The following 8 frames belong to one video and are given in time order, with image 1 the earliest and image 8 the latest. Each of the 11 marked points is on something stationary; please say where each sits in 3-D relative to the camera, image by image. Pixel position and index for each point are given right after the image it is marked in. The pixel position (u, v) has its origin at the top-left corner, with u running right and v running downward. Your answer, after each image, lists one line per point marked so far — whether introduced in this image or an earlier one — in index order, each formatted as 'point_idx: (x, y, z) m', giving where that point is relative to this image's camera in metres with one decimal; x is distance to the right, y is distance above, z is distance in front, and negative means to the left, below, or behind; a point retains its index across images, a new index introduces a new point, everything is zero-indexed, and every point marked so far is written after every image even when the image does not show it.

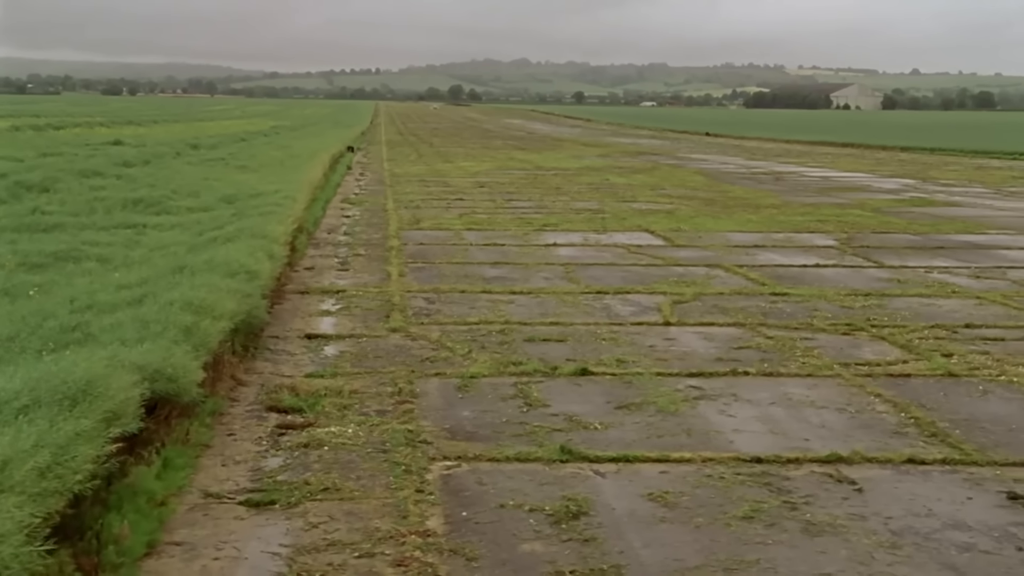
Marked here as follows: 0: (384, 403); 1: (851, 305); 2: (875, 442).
0: (-0.8, -0.7, +5.9) m
1: (+3.6, -0.2, +10.5) m
2: (+1.9, -0.8, +5.2) m
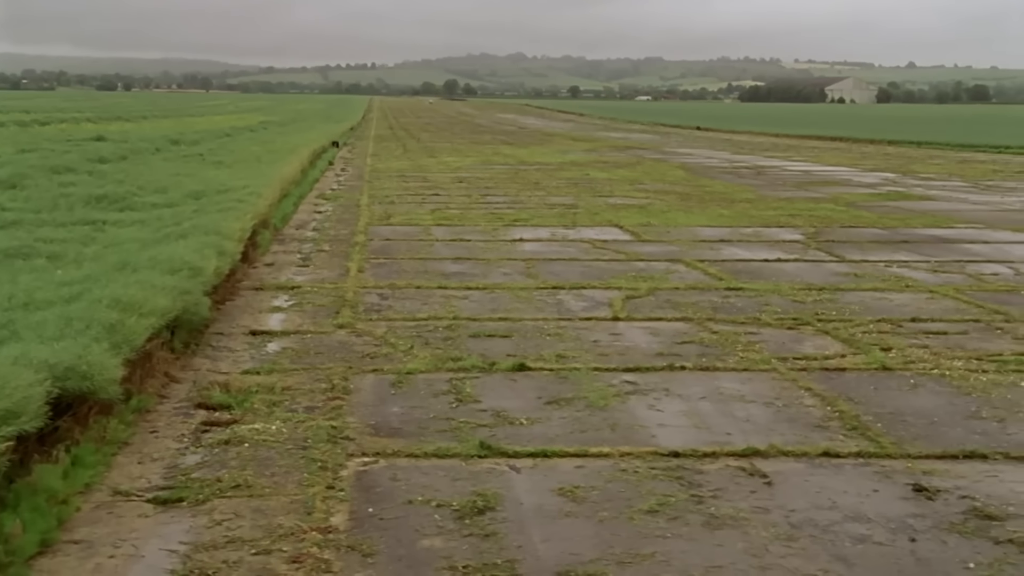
0: (-1.2, -0.7, +5.9) m
1: (+3.1, -0.1, +10.6) m
2: (+1.5, -0.8, +5.3) m
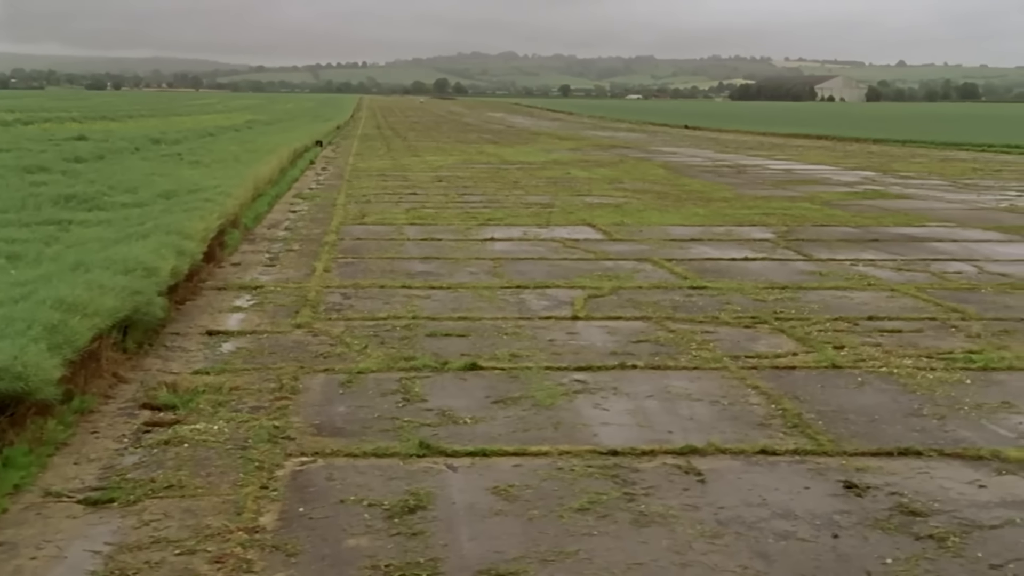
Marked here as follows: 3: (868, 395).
0: (-1.5, -0.7, +5.9) m
1: (+2.7, -0.1, +10.6) m
2: (+1.2, -0.8, +5.3) m
3: (+2.2, -0.7, +6.2) m
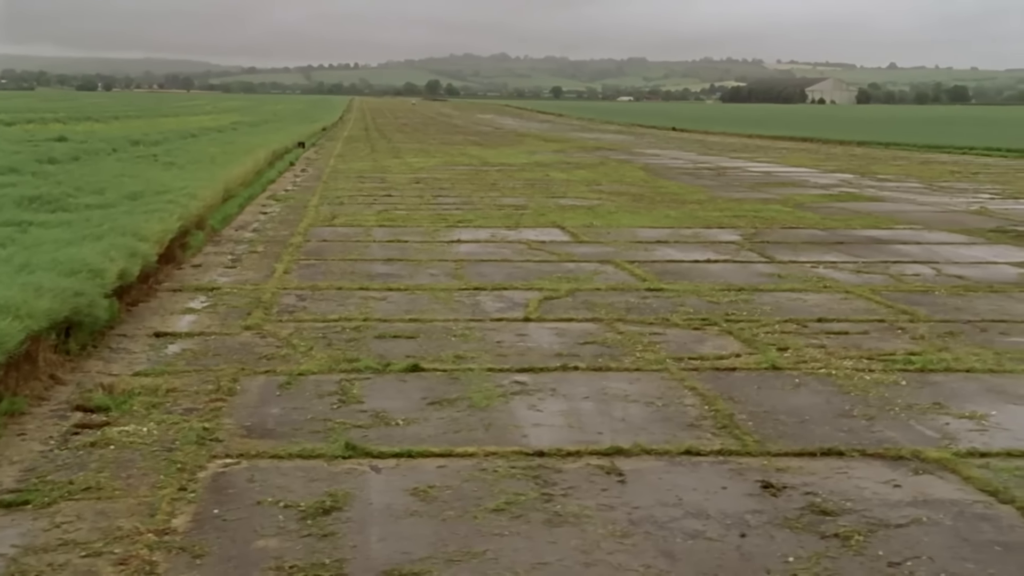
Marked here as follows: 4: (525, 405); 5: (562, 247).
0: (-1.9, -0.7, +5.9) m
1: (+2.3, -0.1, +10.7) m
2: (+0.8, -0.8, +5.4) m
3: (+1.9, -0.7, +6.3) m
4: (+0.1, -0.7, +6.0) m
5: (+0.9, +0.7, +17.3) m
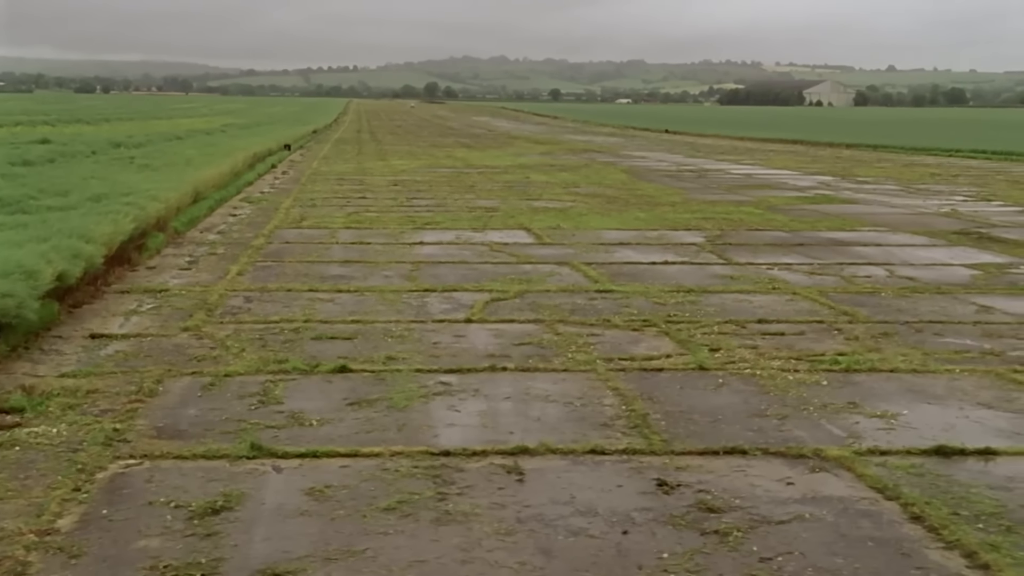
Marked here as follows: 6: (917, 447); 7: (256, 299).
0: (-2.4, -0.7, +5.9) m
1: (+1.7, -0.1, +10.8) m
2: (+0.3, -0.8, +5.4) m
3: (+1.4, -0.7, +6.3) m
4: (-0.4, -0.7, +6.0) m
5: (+0.2, +0.7, +17.3) m
6: (+2.1, -0.8, +5.2) m
7: (-2.8, -0.1, +10.6) m
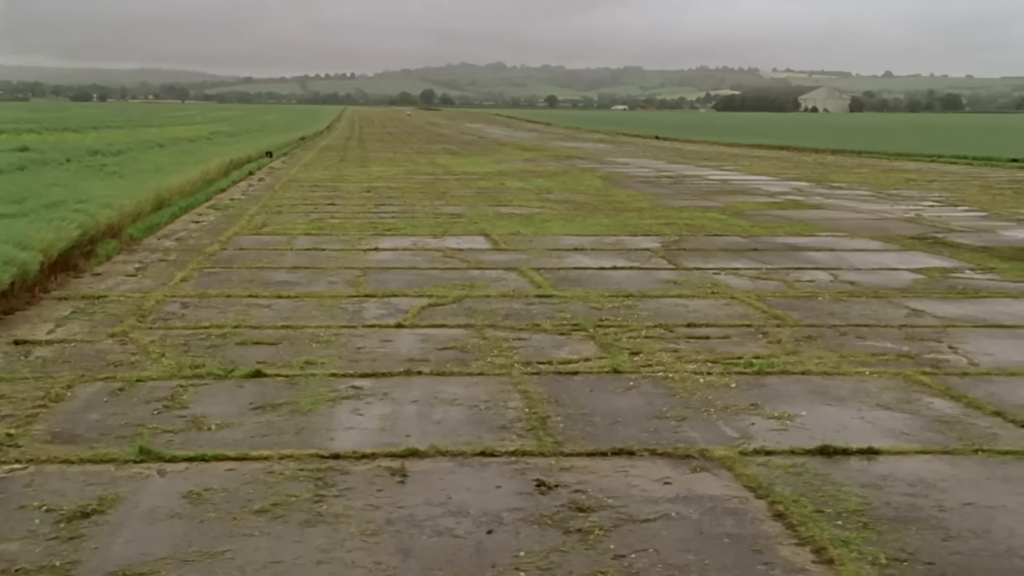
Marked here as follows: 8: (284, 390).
0: (-3.0, -0.7, +5.9) m
1: (+1.0, -0.2, +10.9) m
2: (-0.2, -0.8, +5.5) m
3: (+0.8, -0.7, +6.4) m
4: (-1.0, -0.7, +6.0) m
5: (-0.6, +0.6, +17.4) m
6: (+1.5, -0.8, +5.2) m
7: (-3.5, -0.2, +10.6) m
8: (-1.5, -0.7, +6.5) m
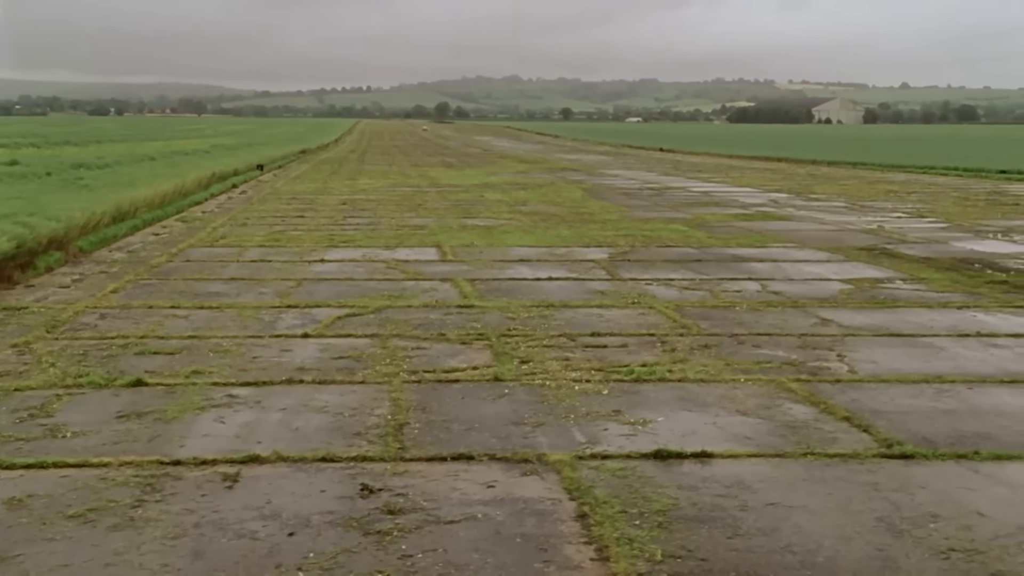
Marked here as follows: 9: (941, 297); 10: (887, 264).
0: (-3.8, -0.8, +6.0) m
1: (+0.1, -0.3, +11.0) m
2: (-1.1, -0.9, +5.5) m
3: (-0.1, -0.8, +6.5) m
4: (-1.9, -0.8, +6.1) m
5: (-1.6, +0.4, +17.5) m
6: (+0.7, -0.9, +5.4) m
7: (-4.4, -0.3, +10.7) m
8: (-2.4, -0.7, +6.6) m
9: (+5.6, -0.1, +12.9) m
10: (+7.0, +0.4, +18.3) m
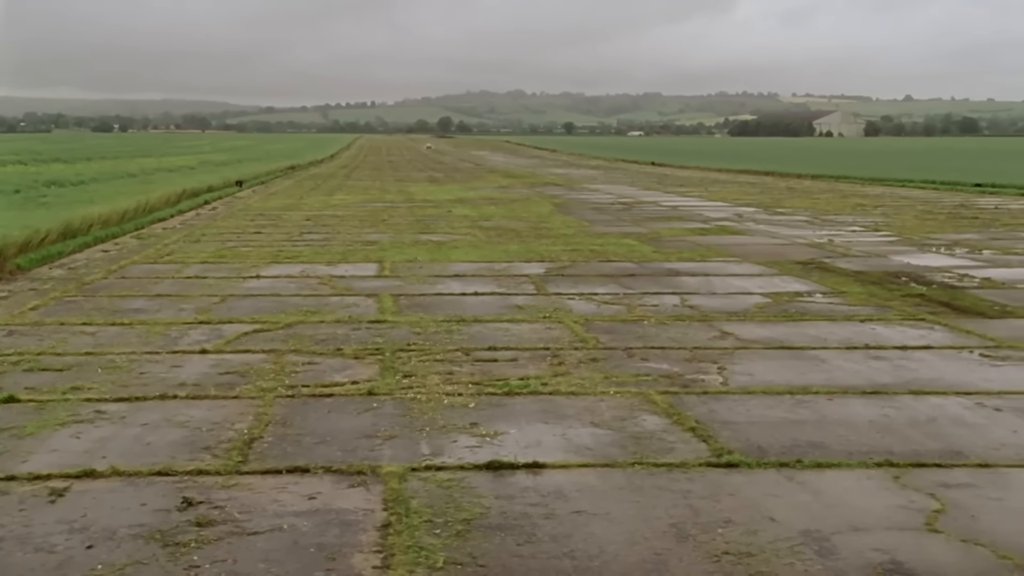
0: (-4.8, -0.9, +6.0) m
1: (-1.0, -0.5, +11.1) m
2: (-2.0, -1.0, +5.6) m
3: (-1.0, -0.9, +6.6) m
4: (-2.8, -0.9, +6.2) m
5: (-2.8, +0.1, +17.6) m
6: (-0.2, -1.0, +5.5) m
7: (-5.4, -0.5, +10.7) m
8: (-3.3, -0.9, +6.6) m
9: (+4.5, -0.3, +13.1) m
10: (+5.8, +0.2, +18.6) m
